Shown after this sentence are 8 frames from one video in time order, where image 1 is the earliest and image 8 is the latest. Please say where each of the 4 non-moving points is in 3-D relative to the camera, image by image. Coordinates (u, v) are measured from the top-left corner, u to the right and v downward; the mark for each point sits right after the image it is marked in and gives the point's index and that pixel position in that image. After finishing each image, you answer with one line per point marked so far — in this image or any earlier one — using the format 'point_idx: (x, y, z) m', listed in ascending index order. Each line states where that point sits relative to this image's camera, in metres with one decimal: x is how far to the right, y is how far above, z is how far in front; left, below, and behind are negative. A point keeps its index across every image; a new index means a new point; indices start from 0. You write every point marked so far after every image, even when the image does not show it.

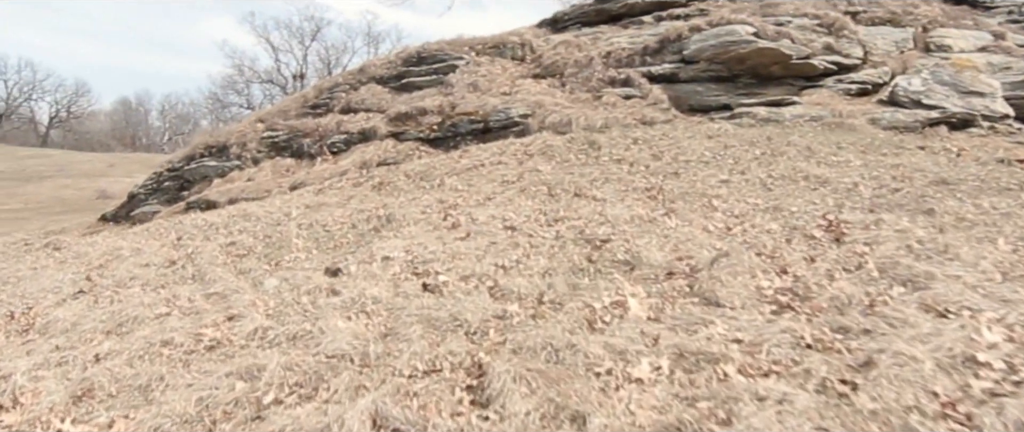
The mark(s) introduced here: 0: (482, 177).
0: (-0.5, +0.7, +11.4) m
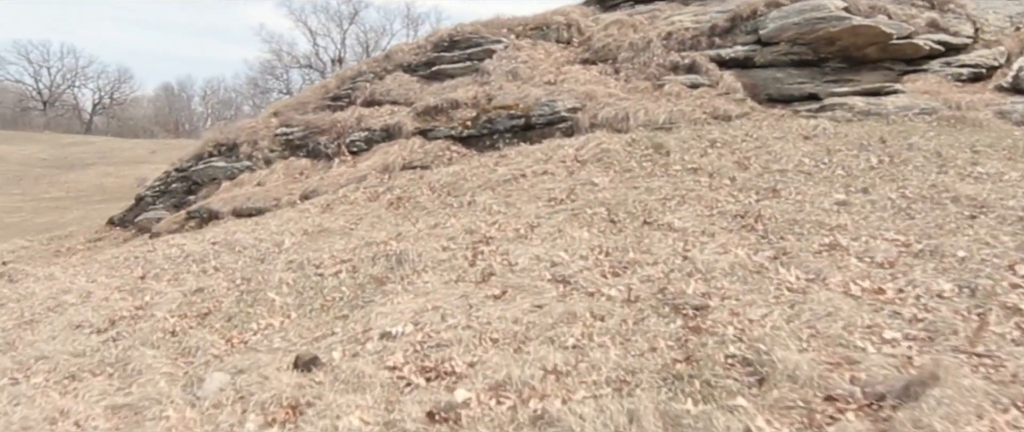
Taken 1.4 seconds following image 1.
0: (+0.1, +0.3, +9.2) m
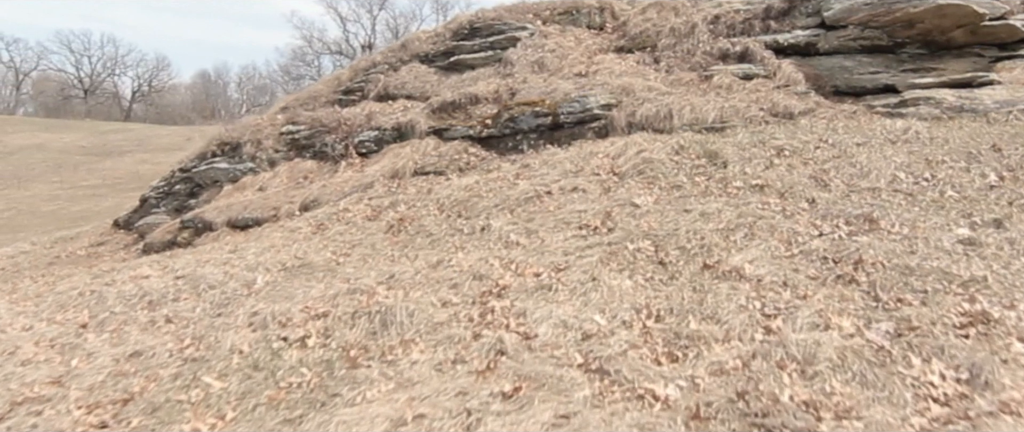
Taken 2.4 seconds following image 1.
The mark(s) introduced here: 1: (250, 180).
0: (+0.4, 0.0, +7.5) m
1: (-6.2, +0.9, +15.1) m
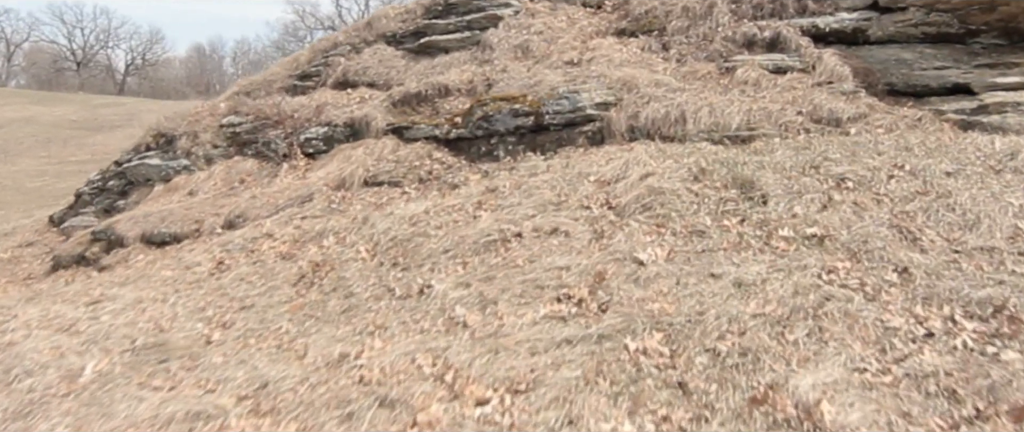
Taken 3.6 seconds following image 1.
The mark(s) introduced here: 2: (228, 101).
0: (0.0, -0.5, +5.2) m
1: (-6.6, +0.7, +12.8) m
2: (-6.4, +2.6, +14.5) m
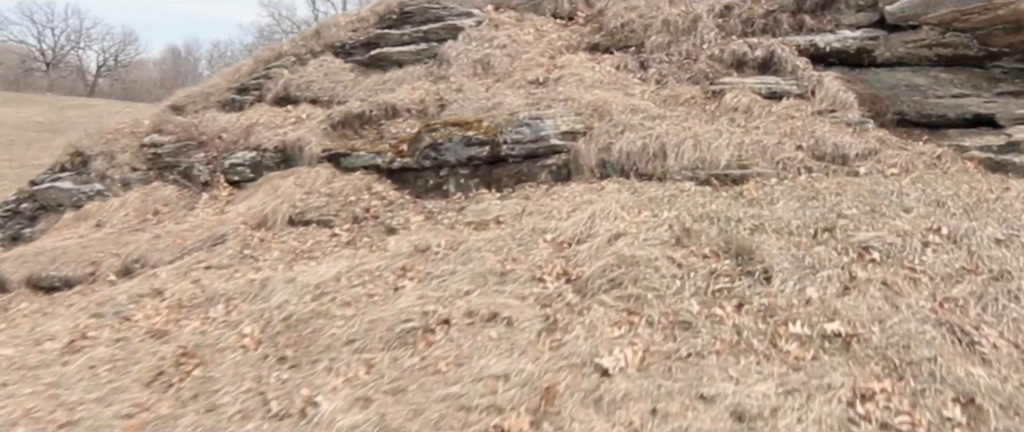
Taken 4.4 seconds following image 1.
0: (-0.5, -1.1, +3.8) m
1: (-7.3, +0.1, +11.1) m
2: (-7.2, +2.0, +12.9) m
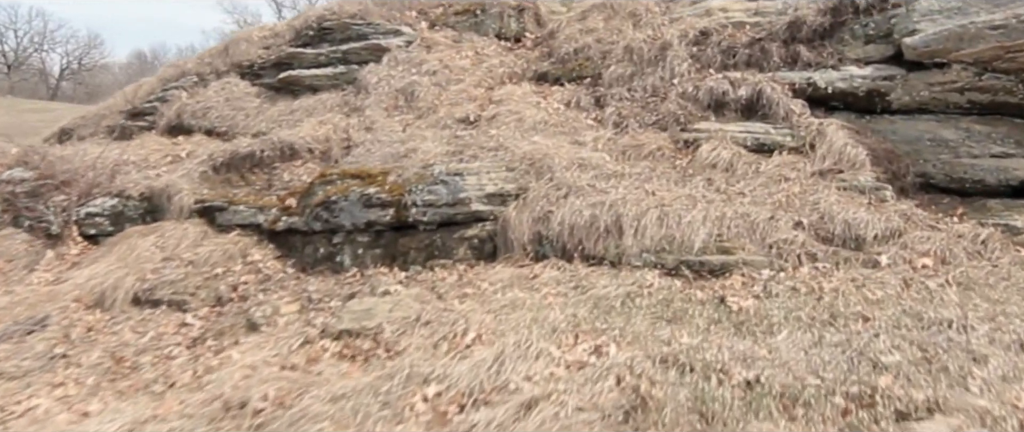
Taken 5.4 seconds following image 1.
0: (-1.2, -1.8, +1.9) m
1: (-8.3, -0.7, +9.0) m
2: (-8.2, +1.2, +10.7) m
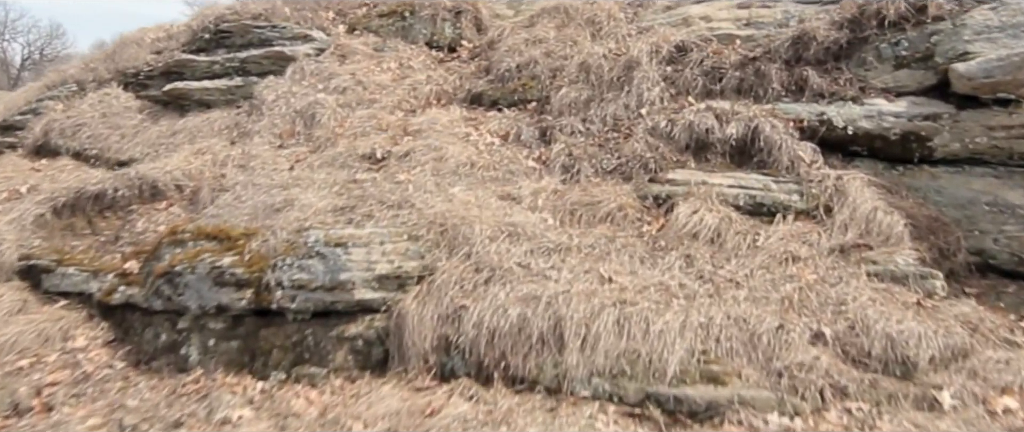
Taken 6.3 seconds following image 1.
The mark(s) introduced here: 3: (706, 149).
0: (-1.7, -2.4, +0.1) m
1: (-9.0, -1.2, +6.9) m
2: (-9.0, +0.7, +8.7) m
3: (+1.6, +0.6, +5.2) m
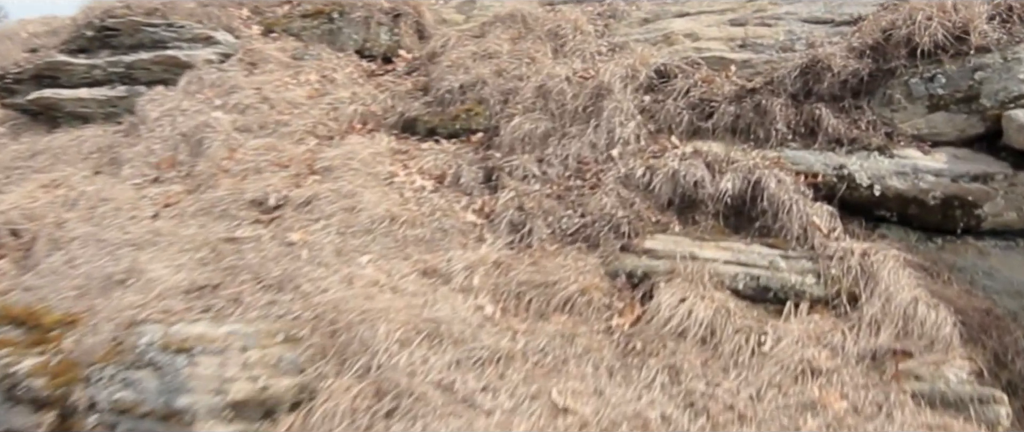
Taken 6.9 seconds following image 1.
0: (-1.9, -2.8, -1.2) m
1: (-9.6, -1.4, +5.2) m
2: (-9.6, +0.4, +7.0) m
3: (+1.2, +0.1, +4.0) m
